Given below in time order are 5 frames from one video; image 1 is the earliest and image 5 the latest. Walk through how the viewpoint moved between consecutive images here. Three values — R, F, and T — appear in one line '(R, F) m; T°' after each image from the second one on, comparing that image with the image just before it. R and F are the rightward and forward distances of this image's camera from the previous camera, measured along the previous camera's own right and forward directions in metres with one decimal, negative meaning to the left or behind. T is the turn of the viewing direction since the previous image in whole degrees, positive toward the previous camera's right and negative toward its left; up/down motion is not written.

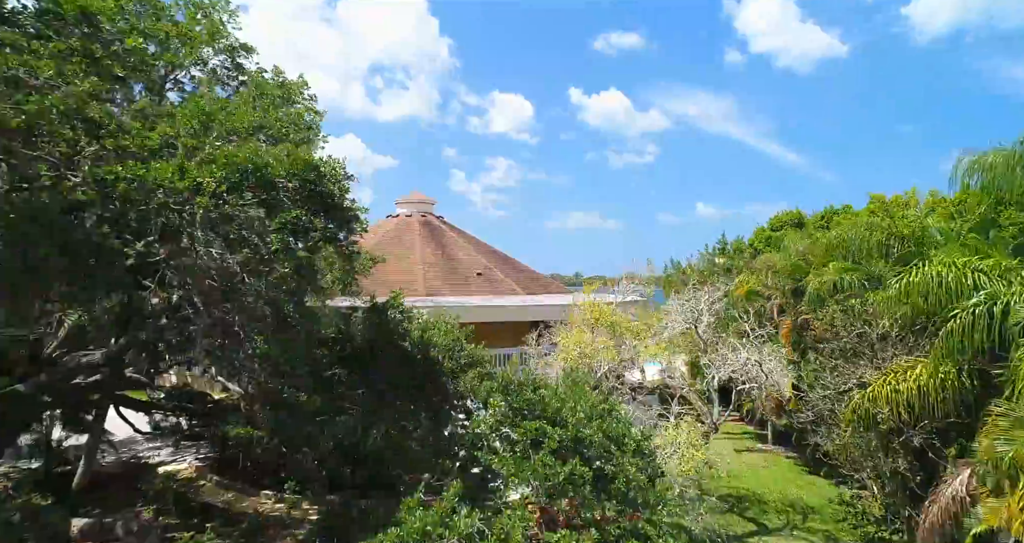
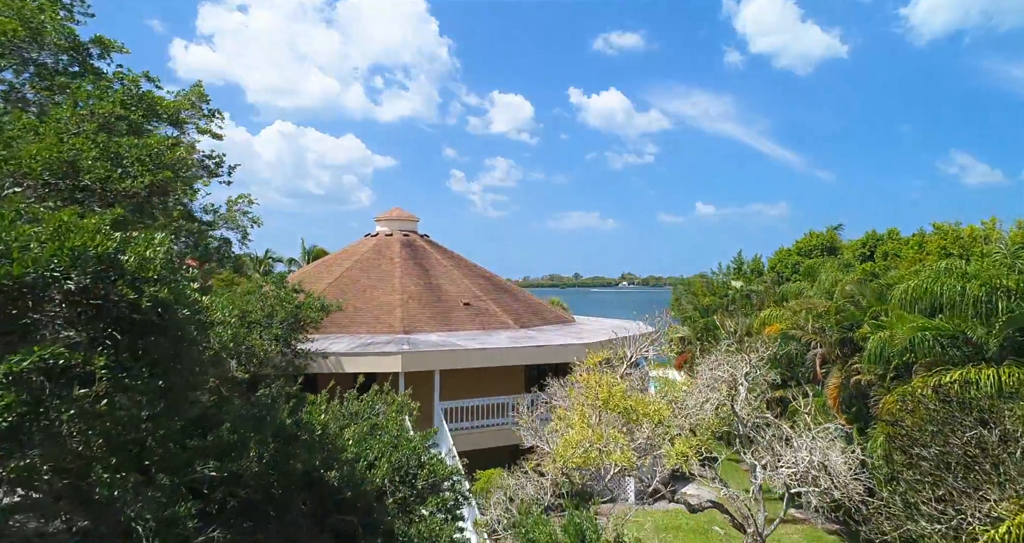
(+0.3, +3.6) m; 0°
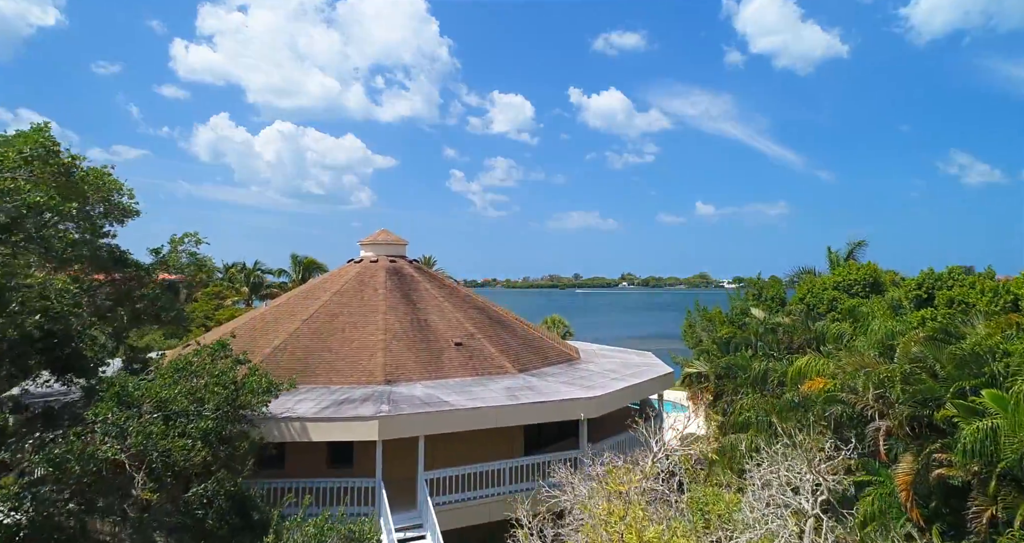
(+0.1, +3.0) m; 0°
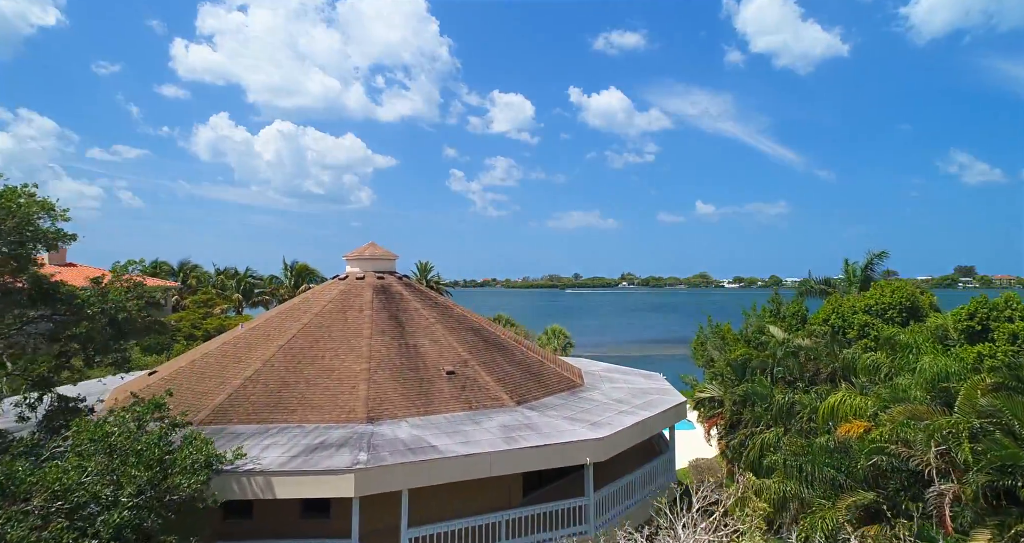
(+0.1, +2.2) m; 0°
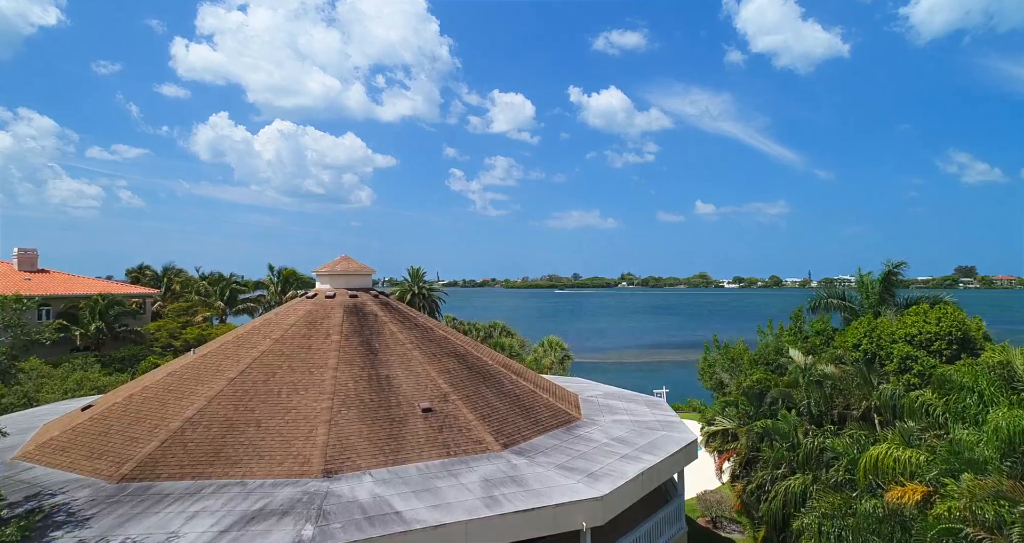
(+0.4, +2.8) m; 0°
